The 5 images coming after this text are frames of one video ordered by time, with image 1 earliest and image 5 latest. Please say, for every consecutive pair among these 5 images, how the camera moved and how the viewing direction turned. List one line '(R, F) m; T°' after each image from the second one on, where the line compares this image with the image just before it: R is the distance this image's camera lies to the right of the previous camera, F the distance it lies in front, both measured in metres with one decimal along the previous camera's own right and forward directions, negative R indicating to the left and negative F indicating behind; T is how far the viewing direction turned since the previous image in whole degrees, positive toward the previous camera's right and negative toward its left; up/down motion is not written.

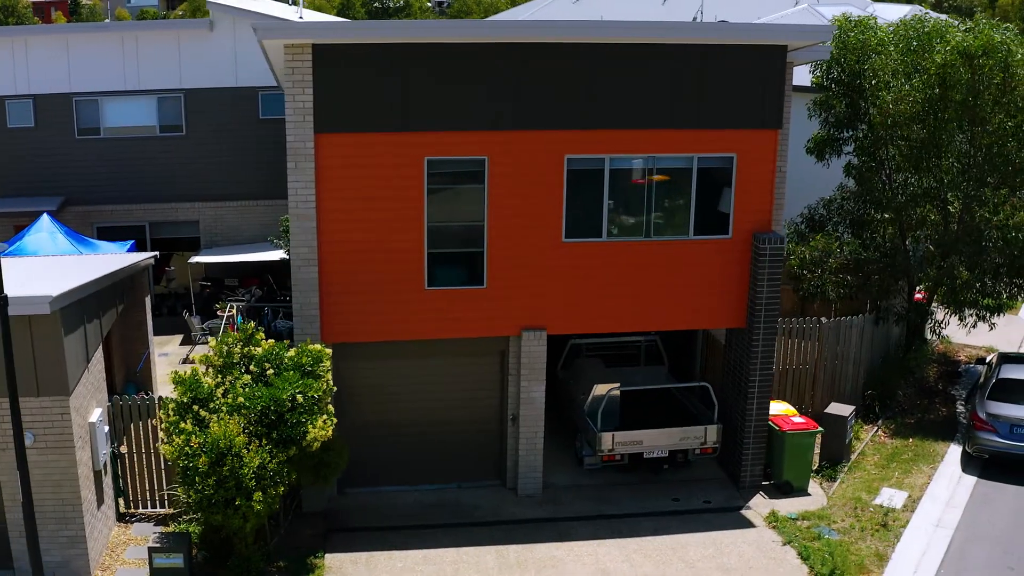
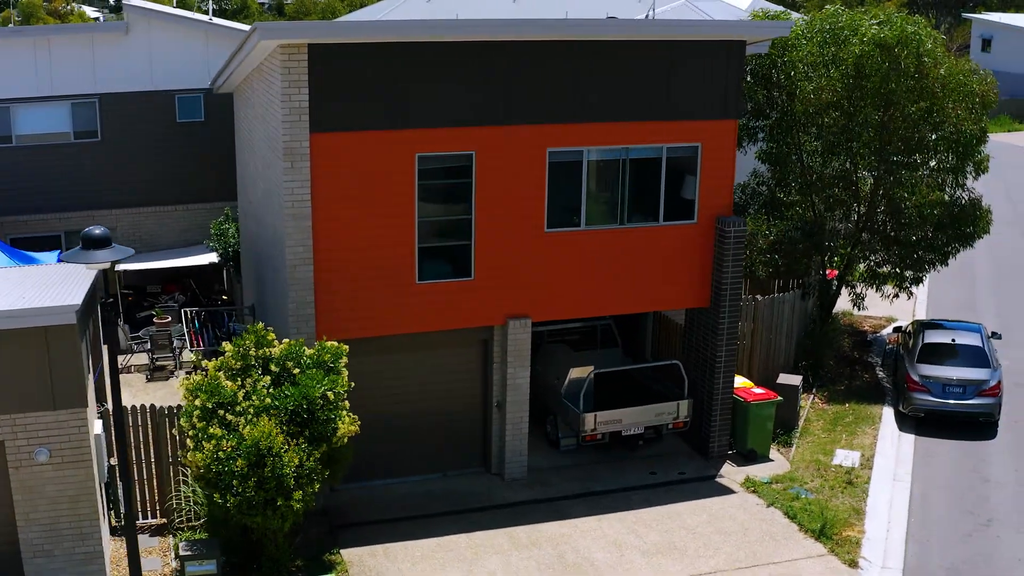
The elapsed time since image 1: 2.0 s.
(-2.3, -0.2) m; +10°
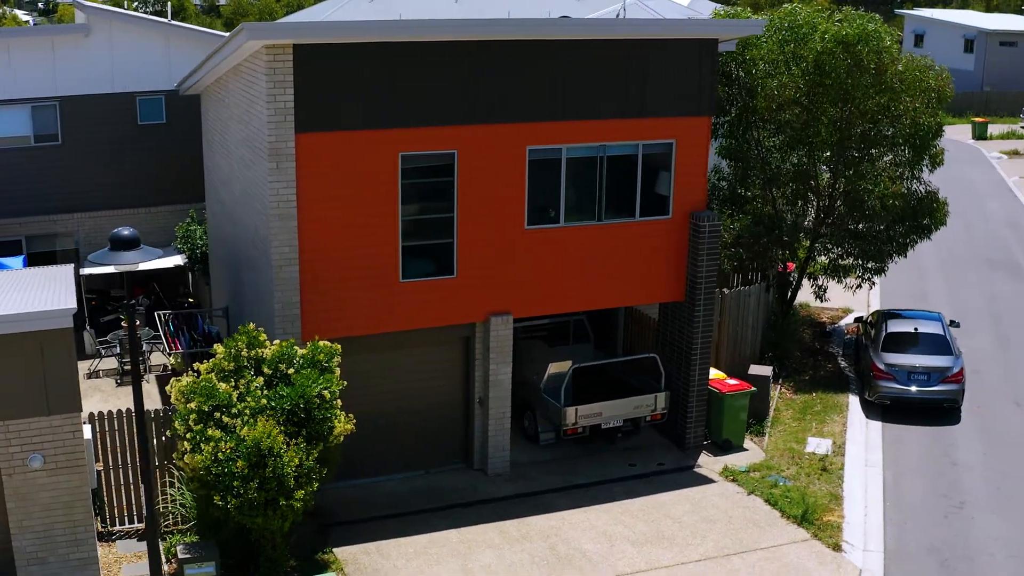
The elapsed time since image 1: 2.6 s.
(-0.7, -0.1) m; +3°
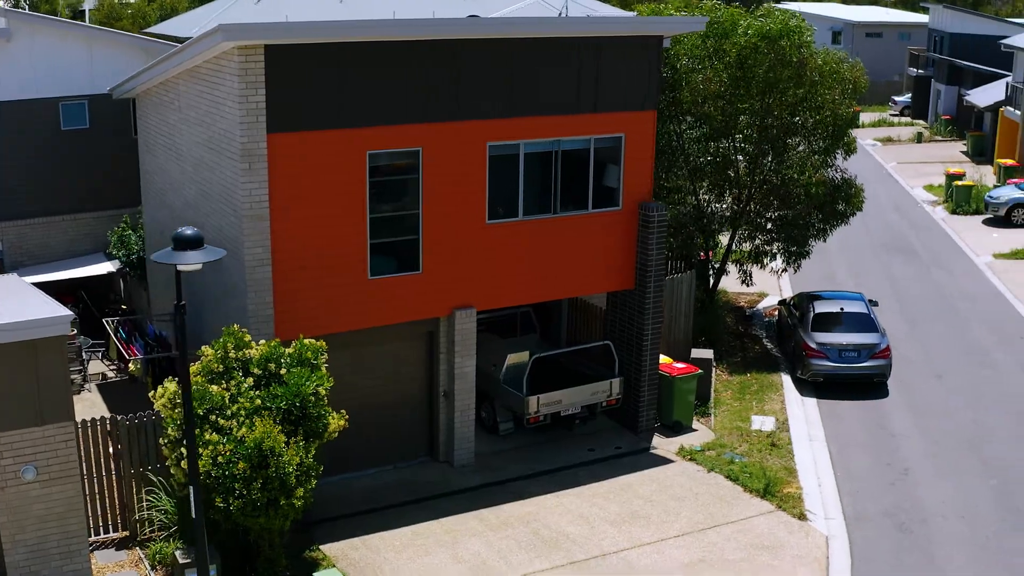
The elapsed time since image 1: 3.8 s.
(-1.4, -0.2) m; +7°
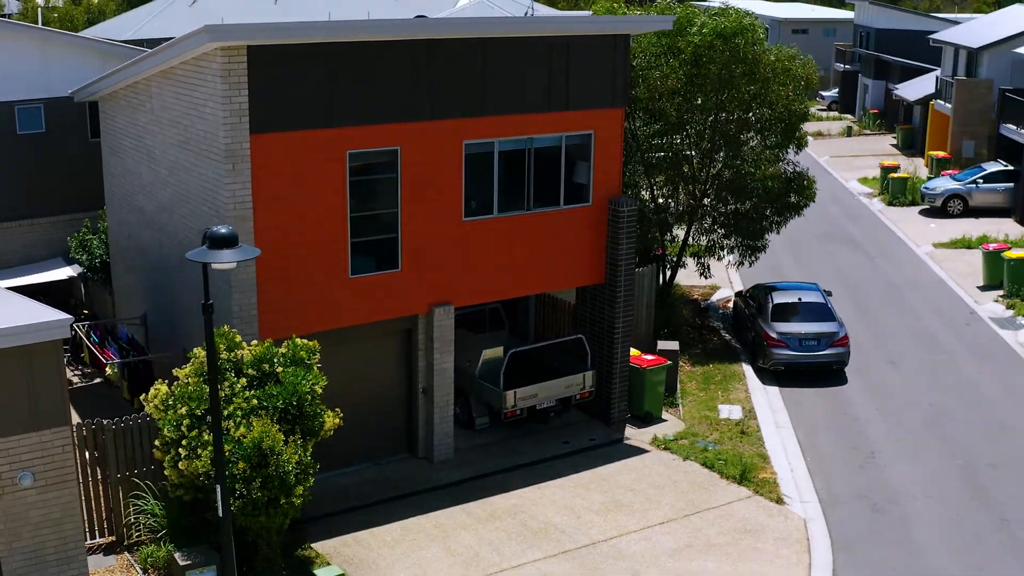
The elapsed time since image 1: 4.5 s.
(-0.8, -0.2) m; +4°
